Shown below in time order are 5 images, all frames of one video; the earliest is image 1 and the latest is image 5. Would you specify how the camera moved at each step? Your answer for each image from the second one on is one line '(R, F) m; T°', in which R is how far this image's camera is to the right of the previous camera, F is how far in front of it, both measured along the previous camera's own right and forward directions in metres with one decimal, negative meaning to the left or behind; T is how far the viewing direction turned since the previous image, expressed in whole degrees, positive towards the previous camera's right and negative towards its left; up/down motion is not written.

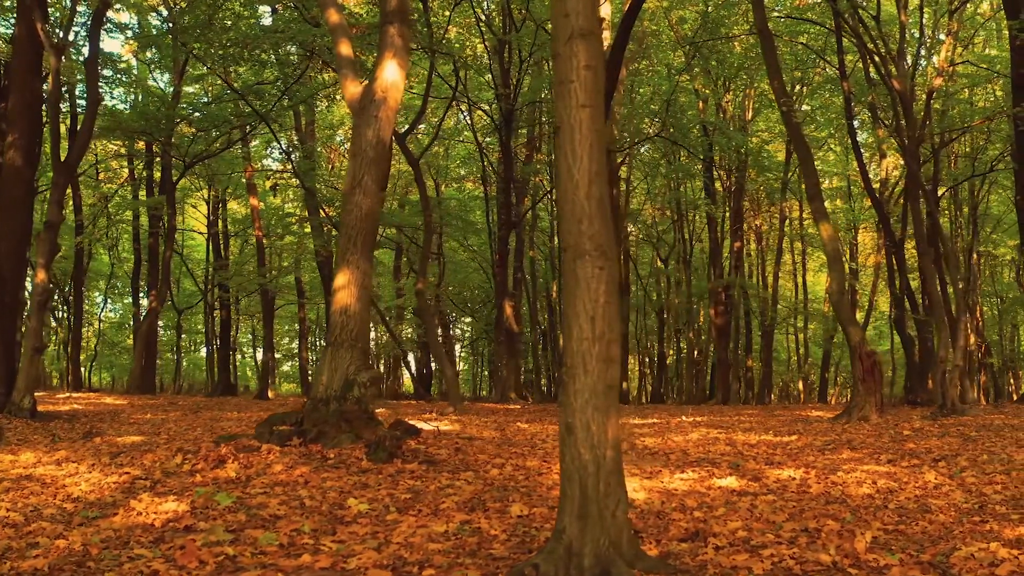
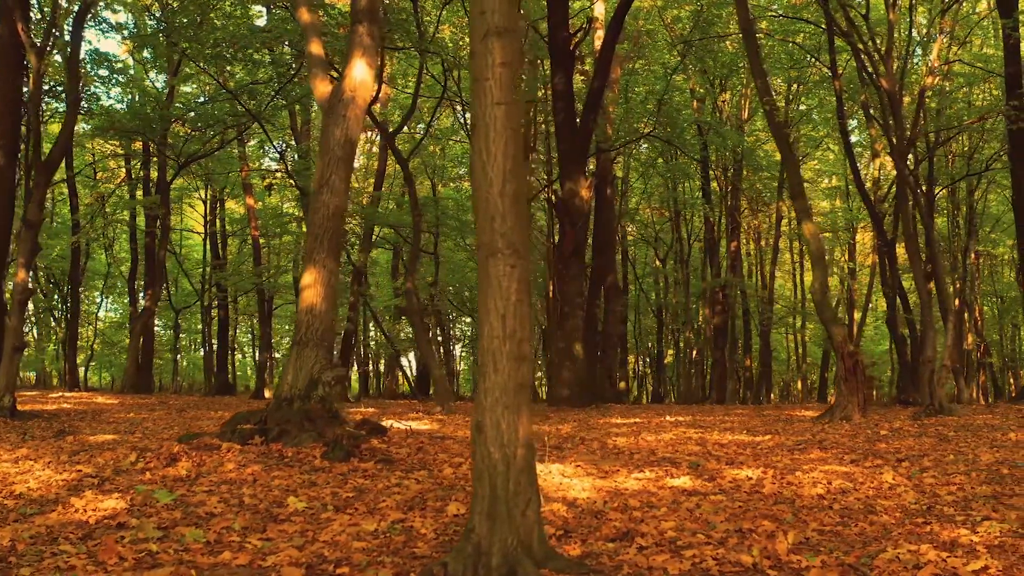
(+0.4, 0.0) m; -1°
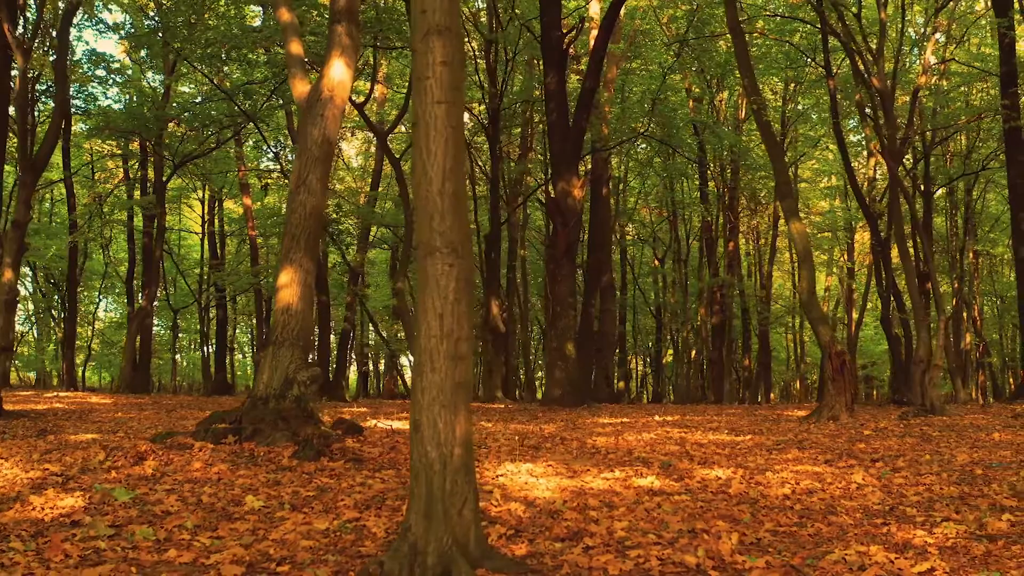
(+0.3, 0.0) m; 0°
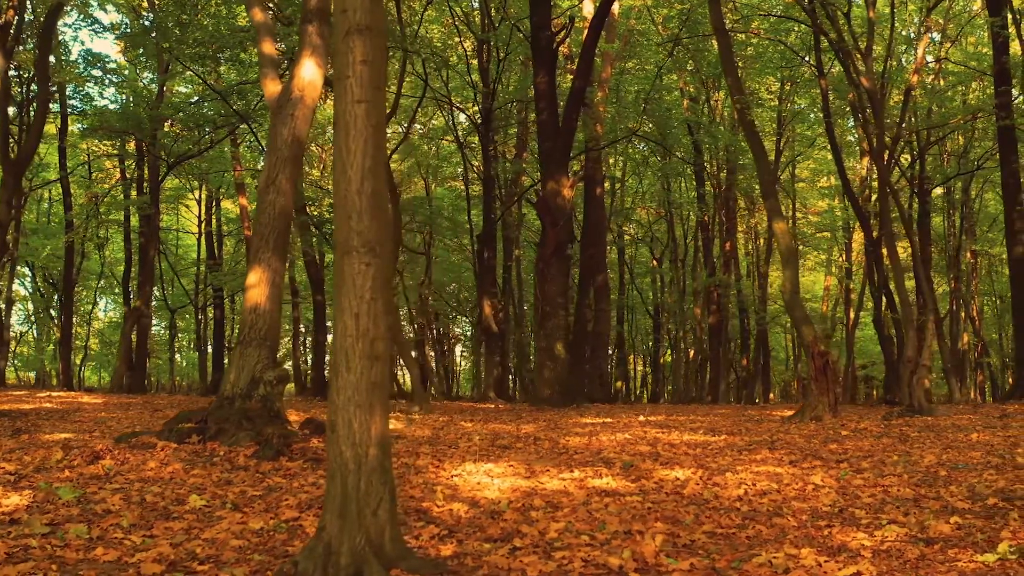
(+0.4, 0.0) m; 0°
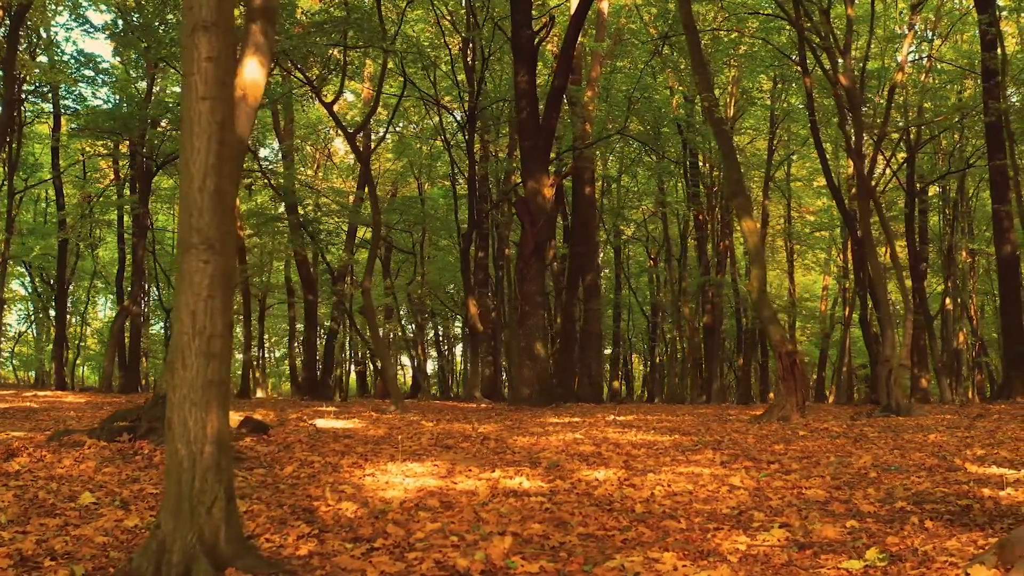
(+0.7, 0.0) m; -1°
